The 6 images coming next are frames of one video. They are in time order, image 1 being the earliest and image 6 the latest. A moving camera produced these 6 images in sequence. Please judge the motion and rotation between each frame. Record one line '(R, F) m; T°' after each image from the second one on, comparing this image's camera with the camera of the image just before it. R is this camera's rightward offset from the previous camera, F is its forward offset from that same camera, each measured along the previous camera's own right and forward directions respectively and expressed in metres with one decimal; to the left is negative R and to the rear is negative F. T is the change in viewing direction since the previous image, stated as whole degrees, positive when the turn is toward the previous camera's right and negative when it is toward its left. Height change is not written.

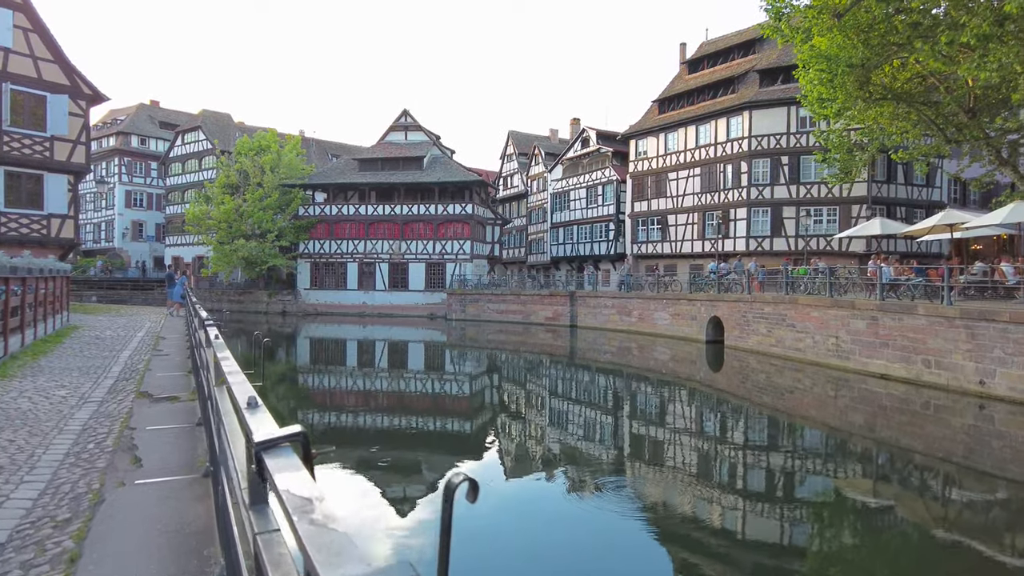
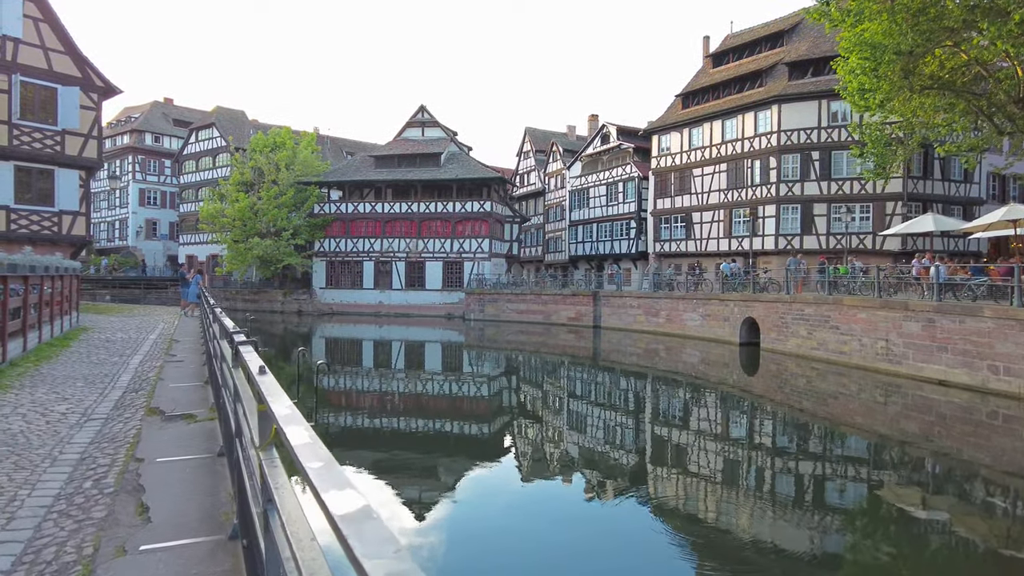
(-0.4, +0.8) m; -1°
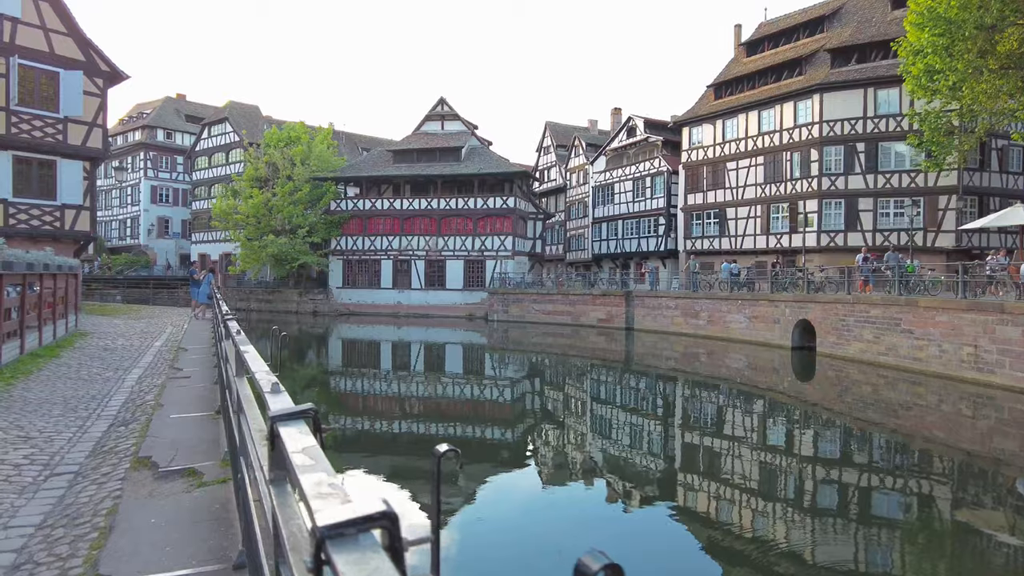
(-0.6, +1.5) m; -1°
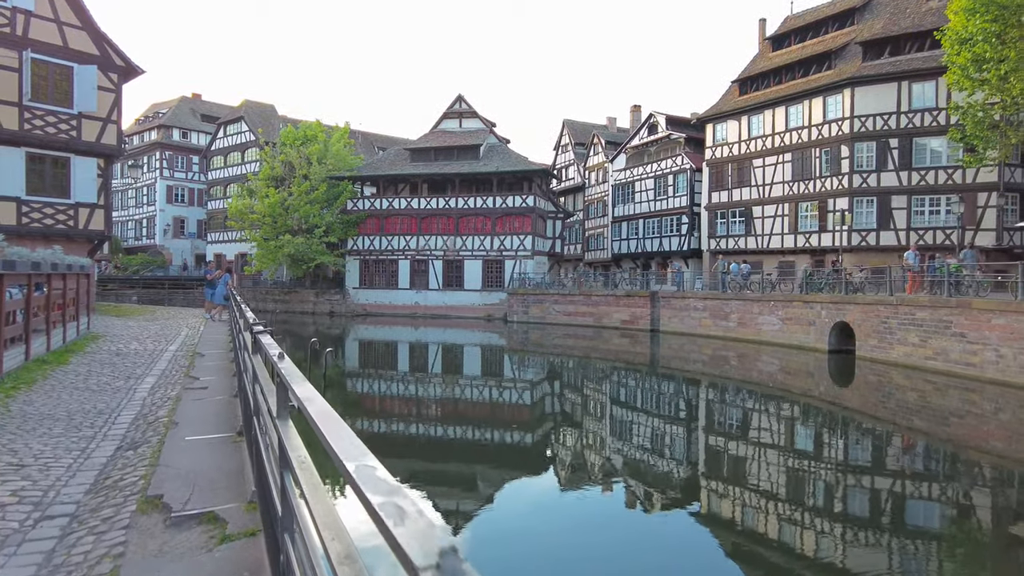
(-0.3, +0.7) m; -1°
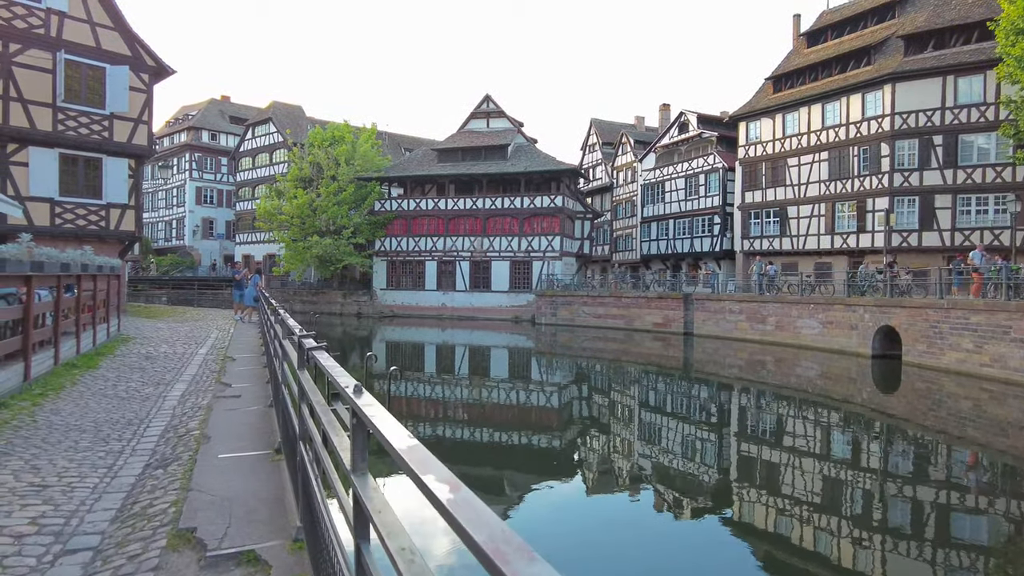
(-0.2, +0.4) m; -2°
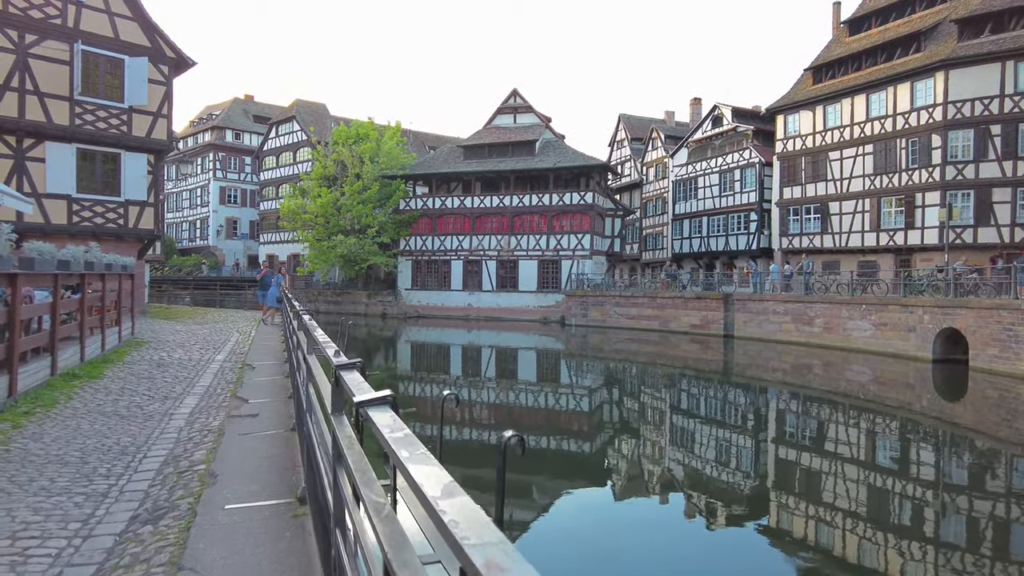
(-0.3, +0.9) m; -2°
